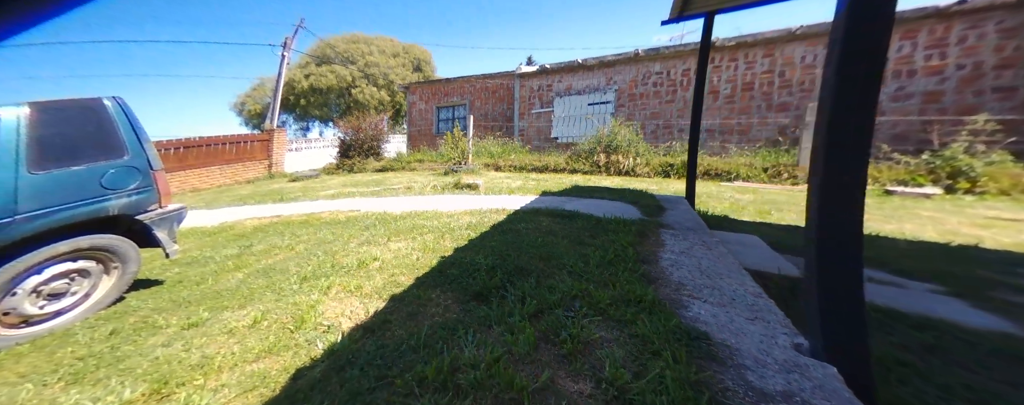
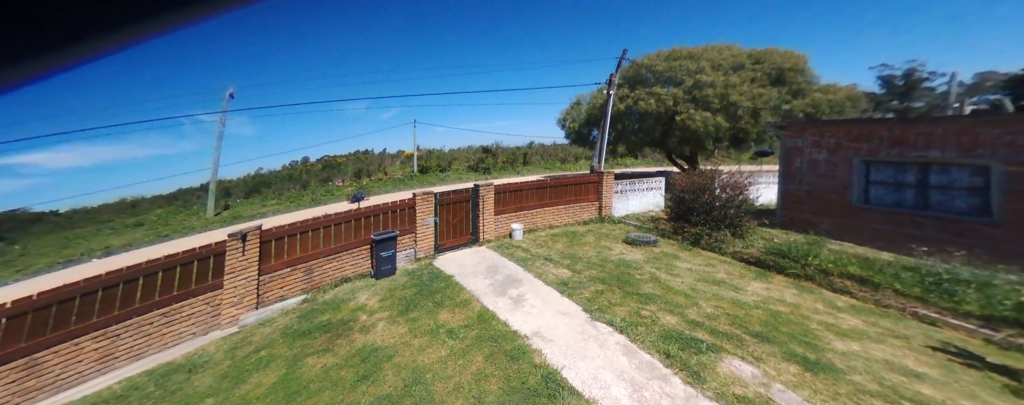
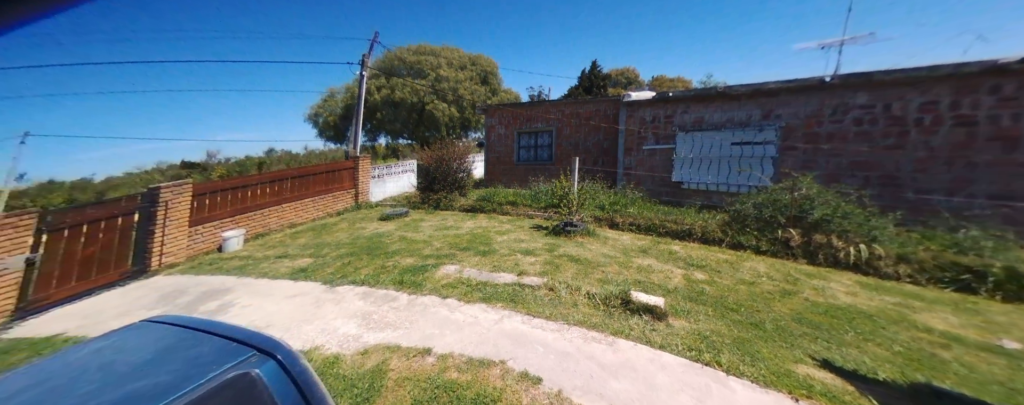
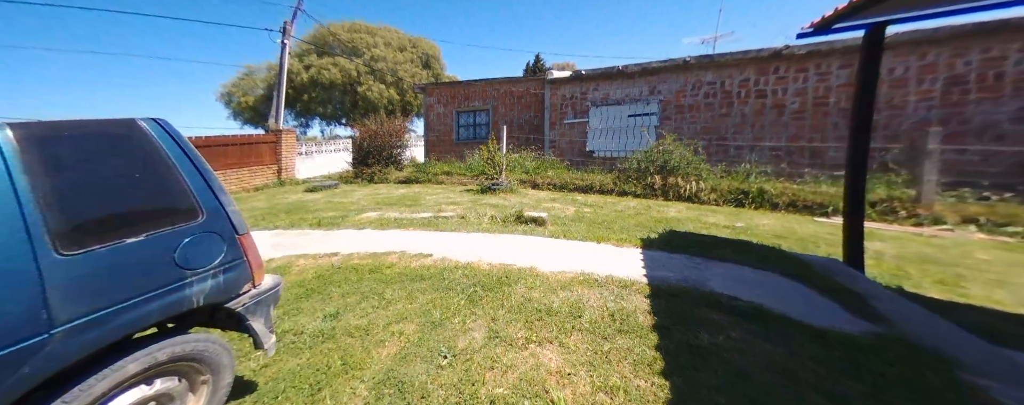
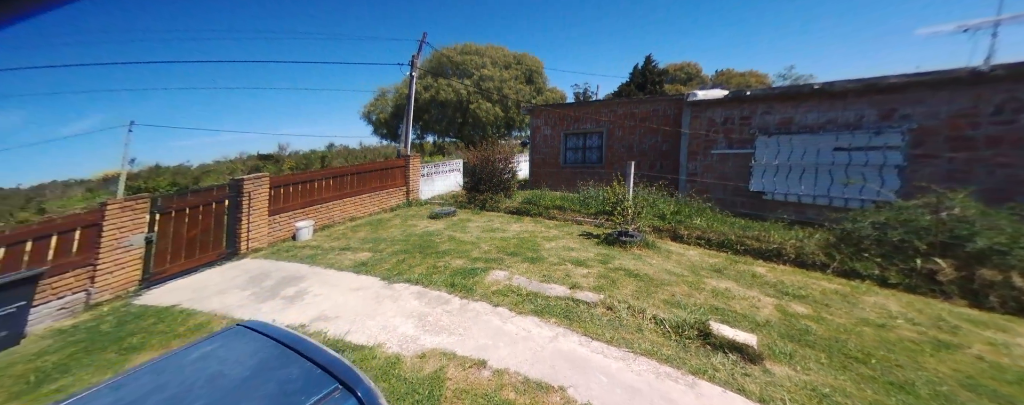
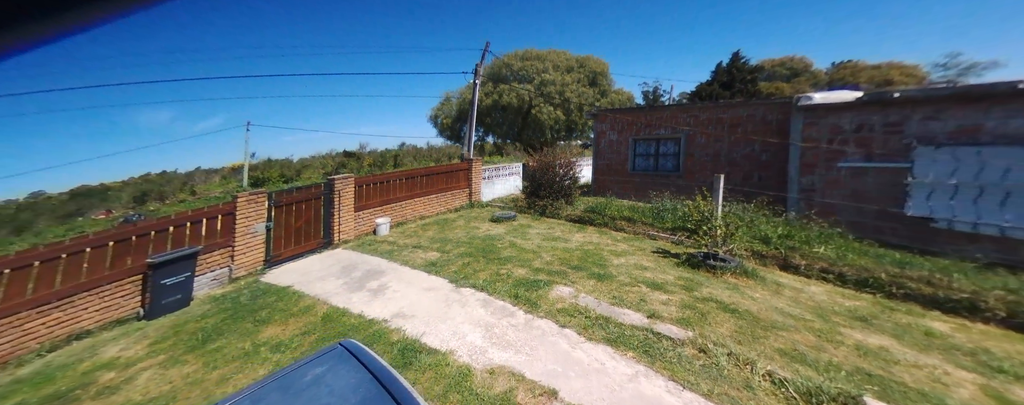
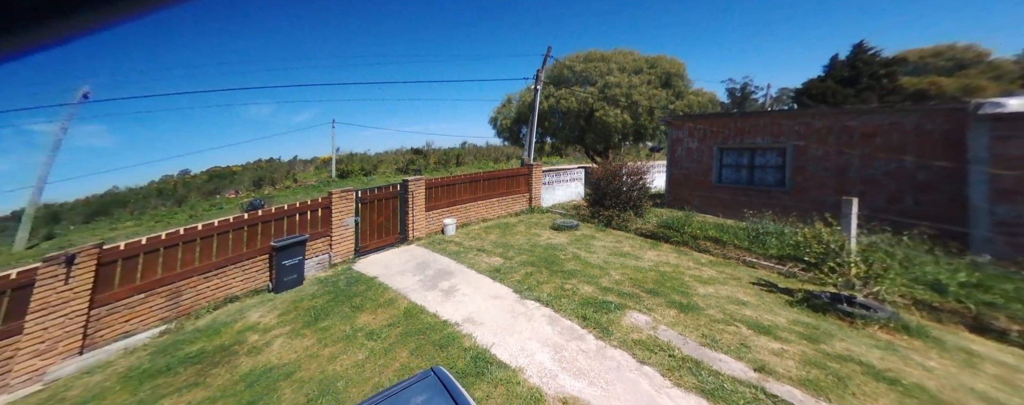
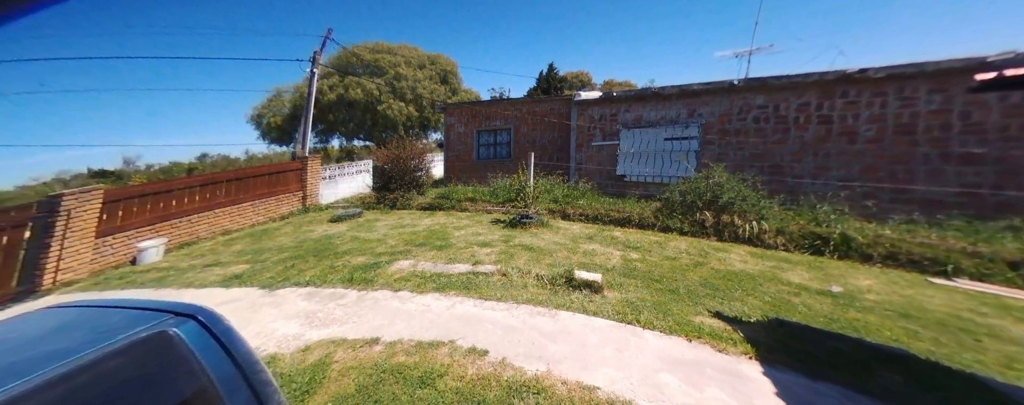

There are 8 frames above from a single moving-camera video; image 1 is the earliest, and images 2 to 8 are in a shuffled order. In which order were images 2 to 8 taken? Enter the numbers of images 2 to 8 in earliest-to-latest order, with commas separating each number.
4, 8, 3, 5, 6, 7, 2
